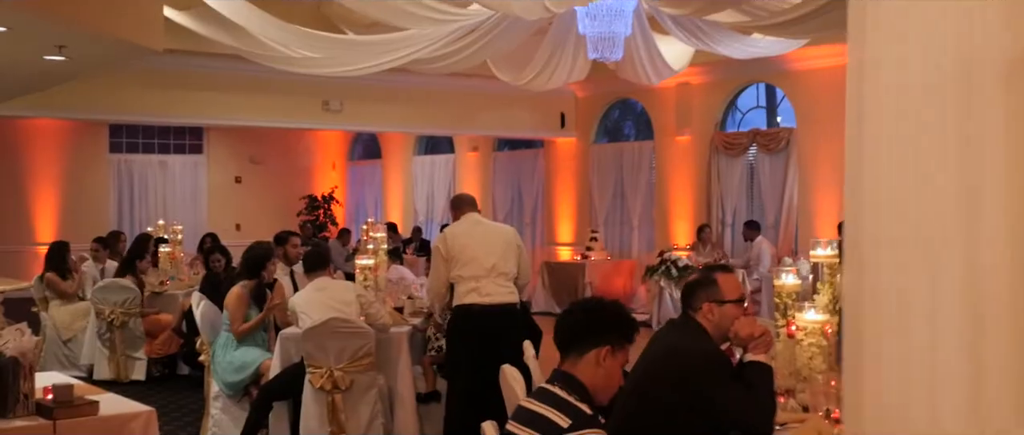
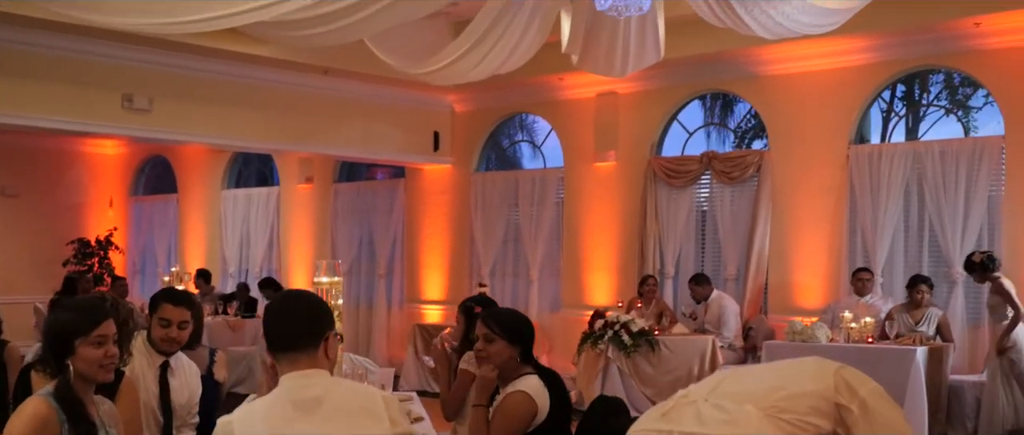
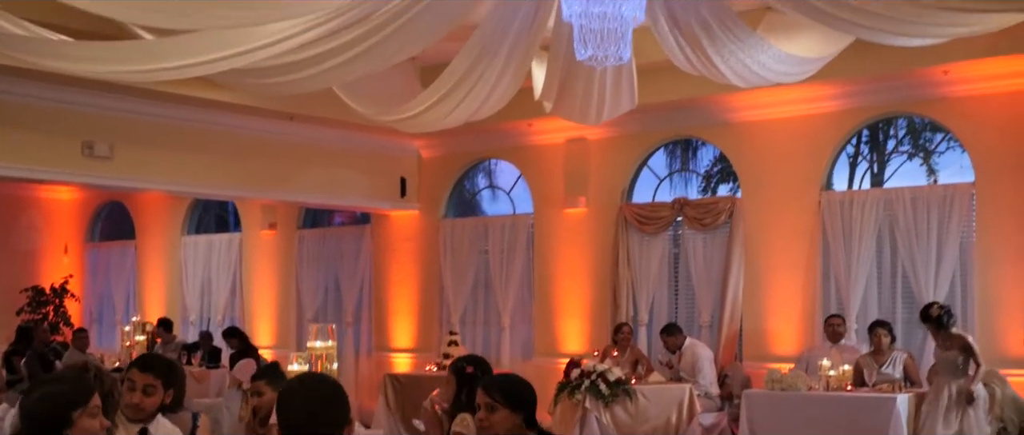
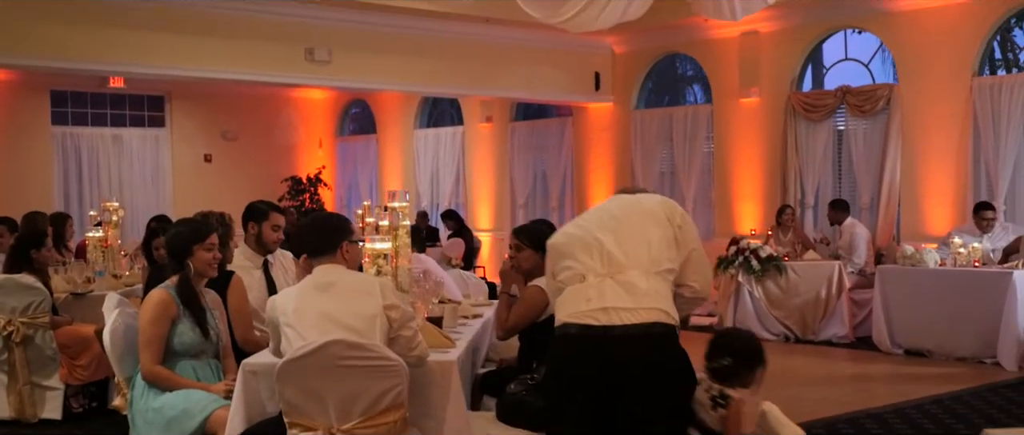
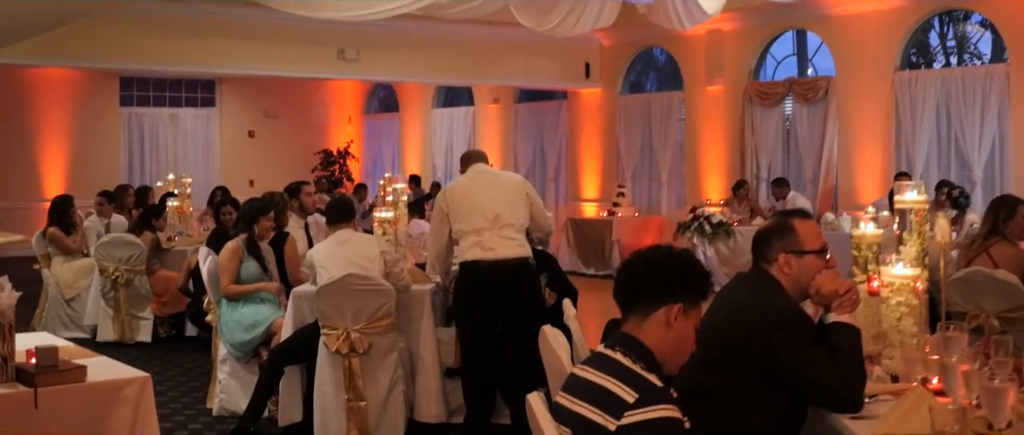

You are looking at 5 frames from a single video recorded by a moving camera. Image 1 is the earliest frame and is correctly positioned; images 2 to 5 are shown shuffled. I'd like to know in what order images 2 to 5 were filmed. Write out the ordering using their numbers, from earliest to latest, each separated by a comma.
5, 4, 2, 3
